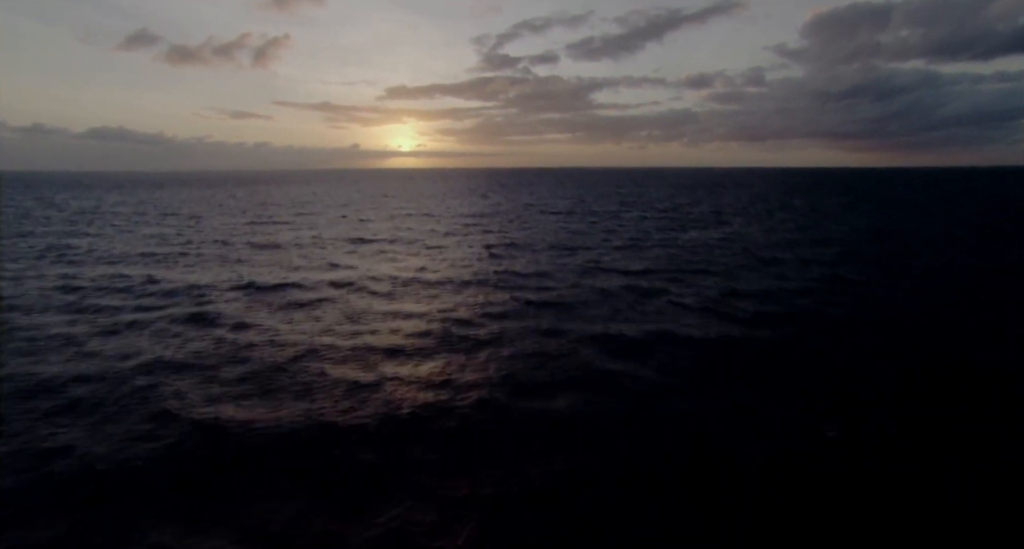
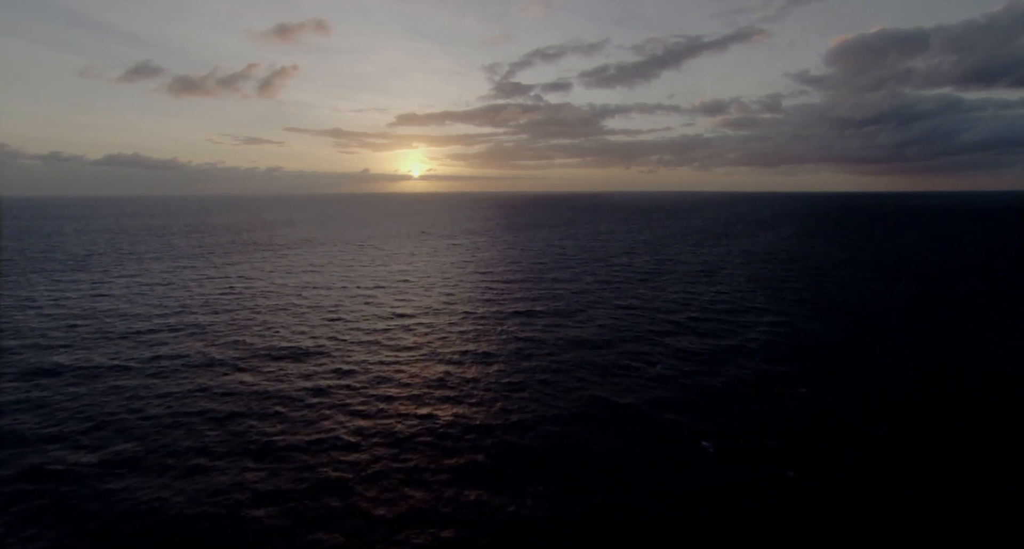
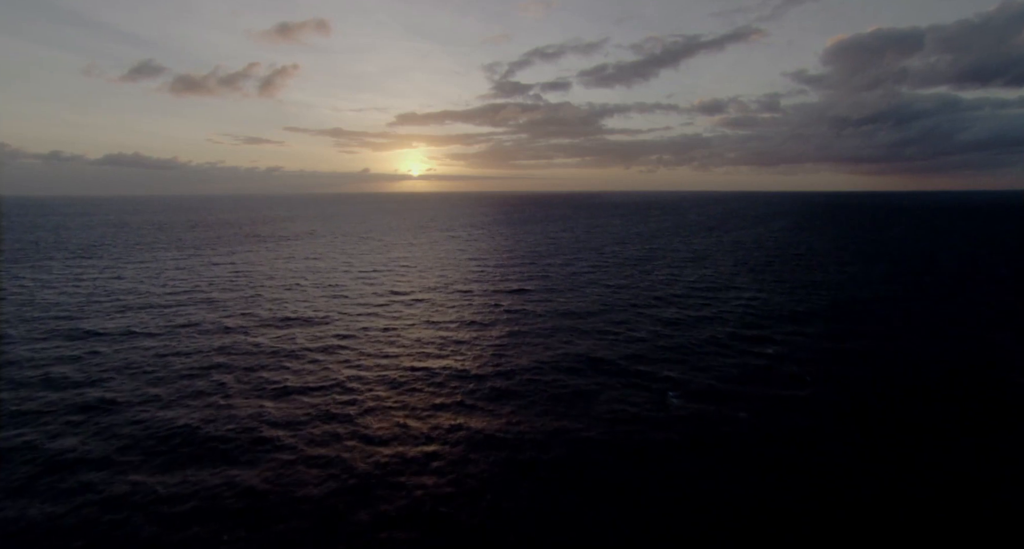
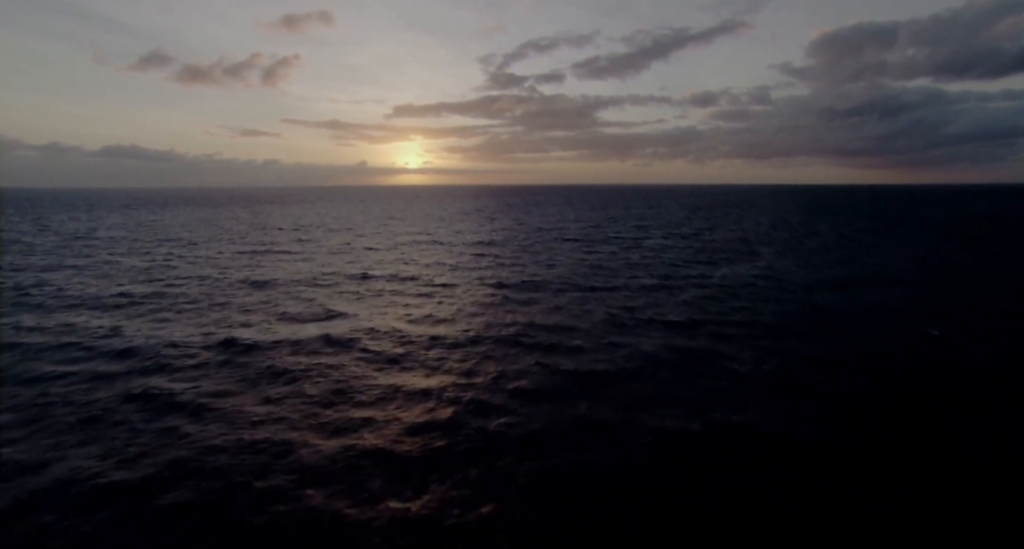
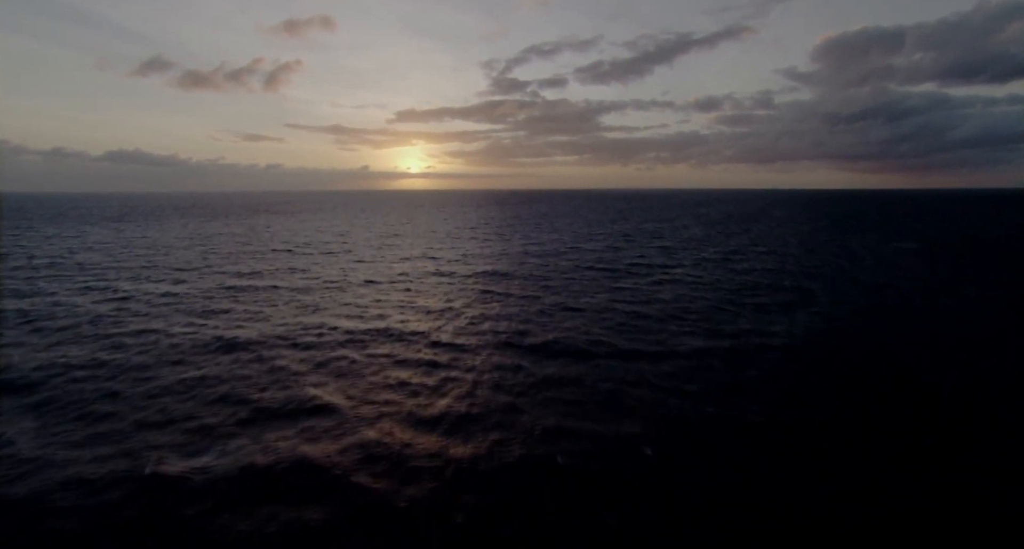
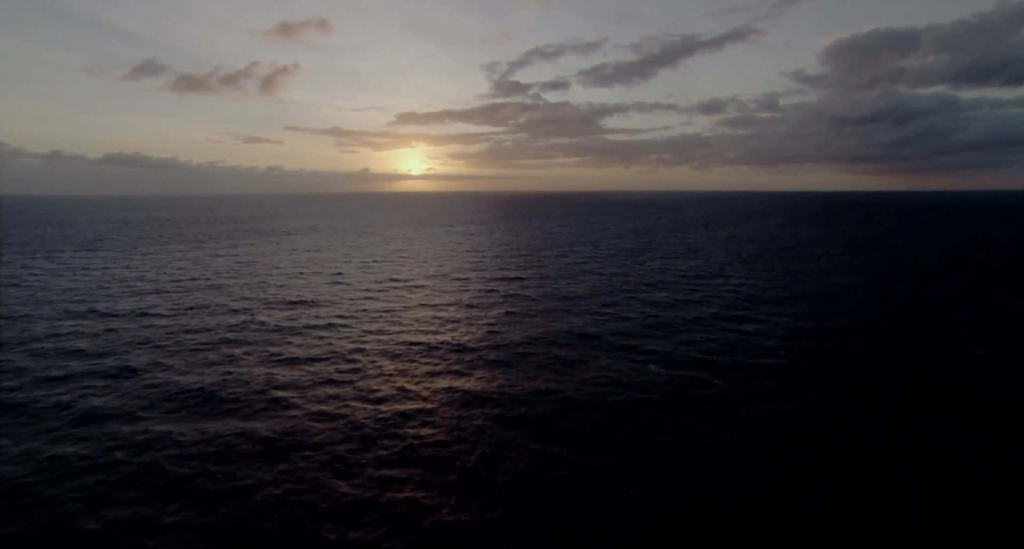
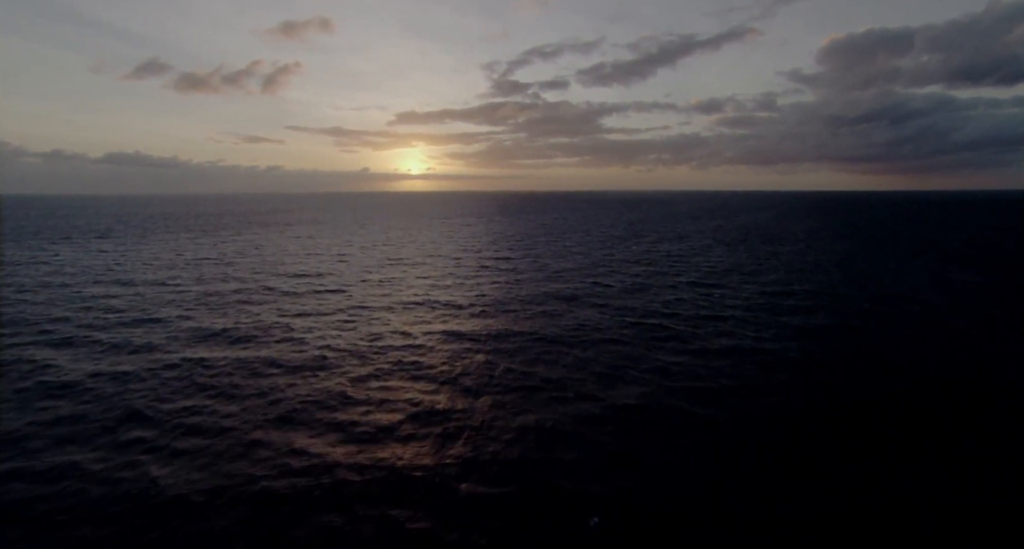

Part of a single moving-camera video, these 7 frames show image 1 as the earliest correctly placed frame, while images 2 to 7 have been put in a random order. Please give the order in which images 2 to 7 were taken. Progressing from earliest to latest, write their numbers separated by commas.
4, 5, 7, 6, 3, 2
